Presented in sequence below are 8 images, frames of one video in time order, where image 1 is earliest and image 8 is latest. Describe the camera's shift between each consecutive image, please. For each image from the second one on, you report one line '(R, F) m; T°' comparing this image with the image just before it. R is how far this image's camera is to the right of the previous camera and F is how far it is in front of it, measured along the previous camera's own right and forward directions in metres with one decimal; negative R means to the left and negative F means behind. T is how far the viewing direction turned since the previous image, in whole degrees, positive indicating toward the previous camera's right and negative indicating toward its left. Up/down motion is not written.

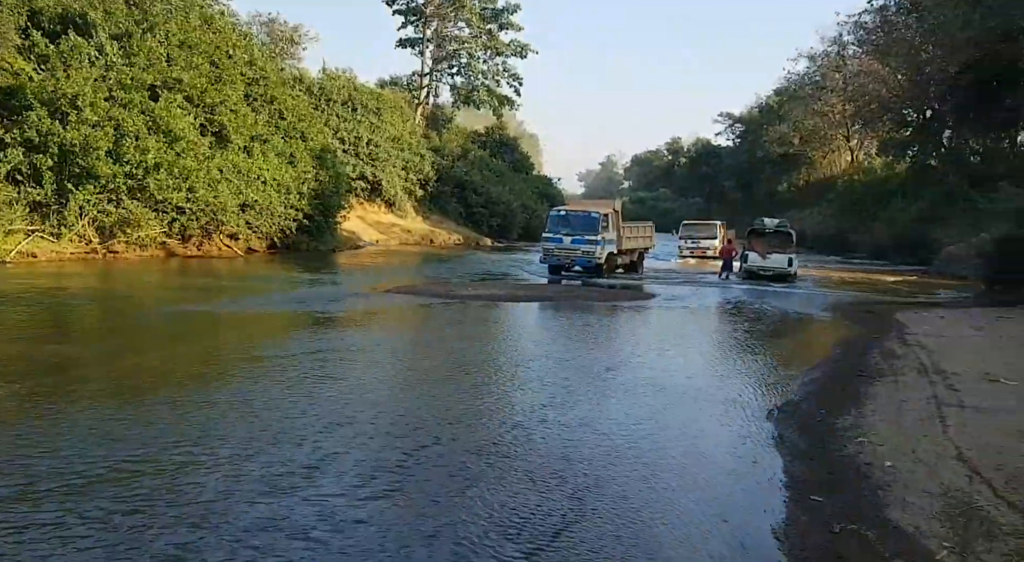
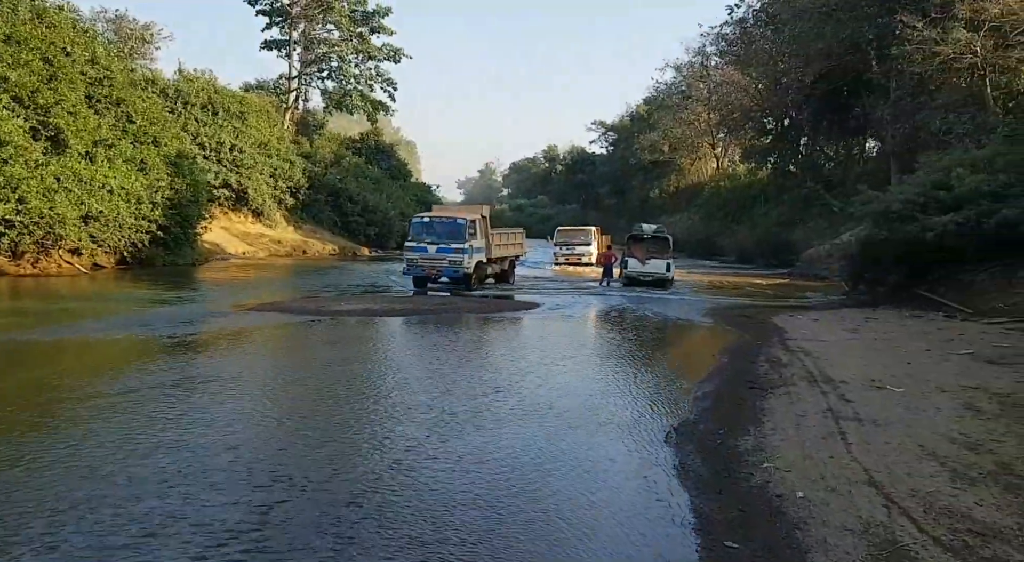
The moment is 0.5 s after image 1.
(+0.1, +0.8) m; +8°
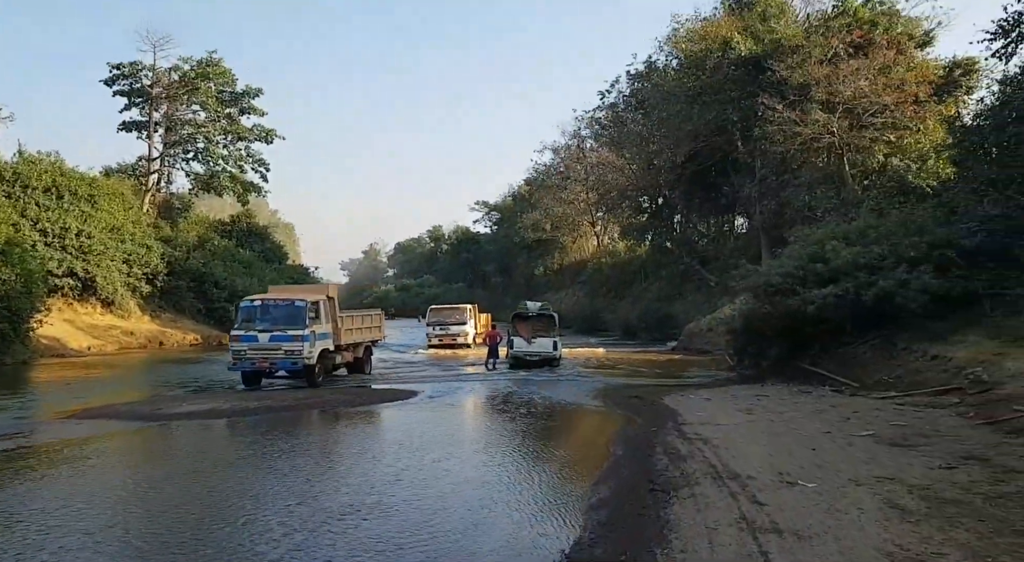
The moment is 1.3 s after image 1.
(+0.2, +1.3) m; +7°
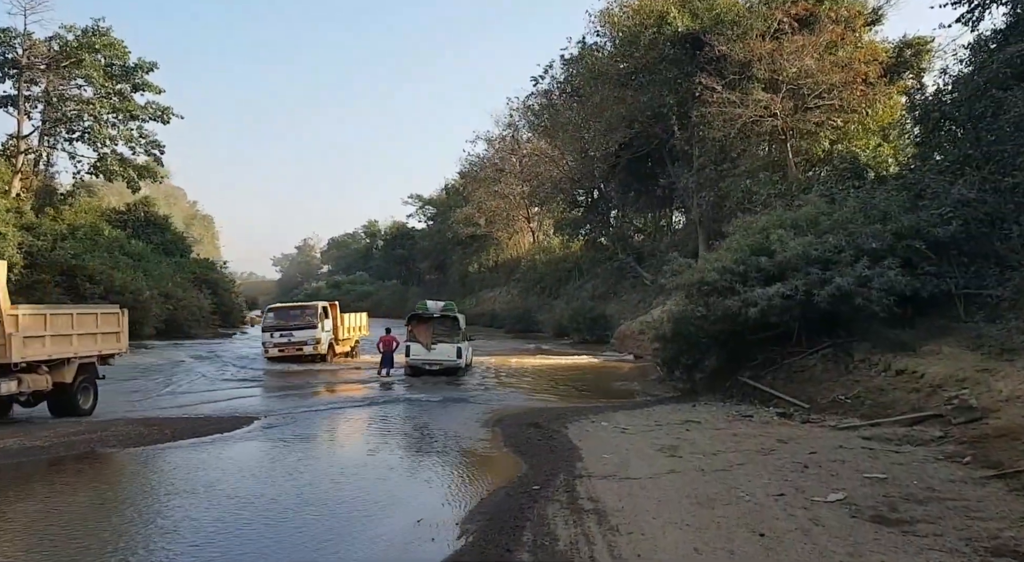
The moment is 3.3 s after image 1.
(+1.3, +4.0) m; +4°
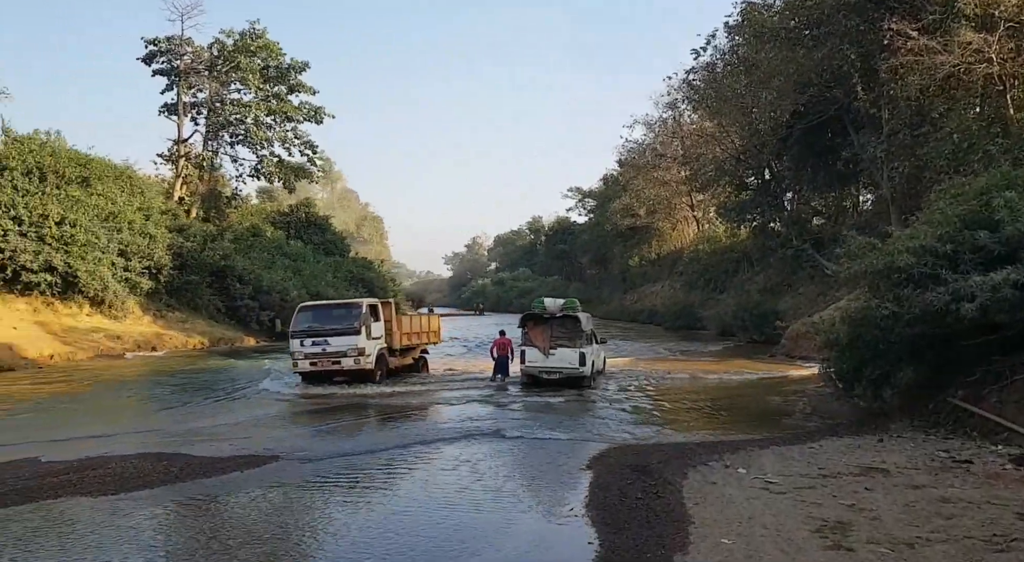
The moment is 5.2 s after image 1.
(+0.9, +4.0) m; -11°
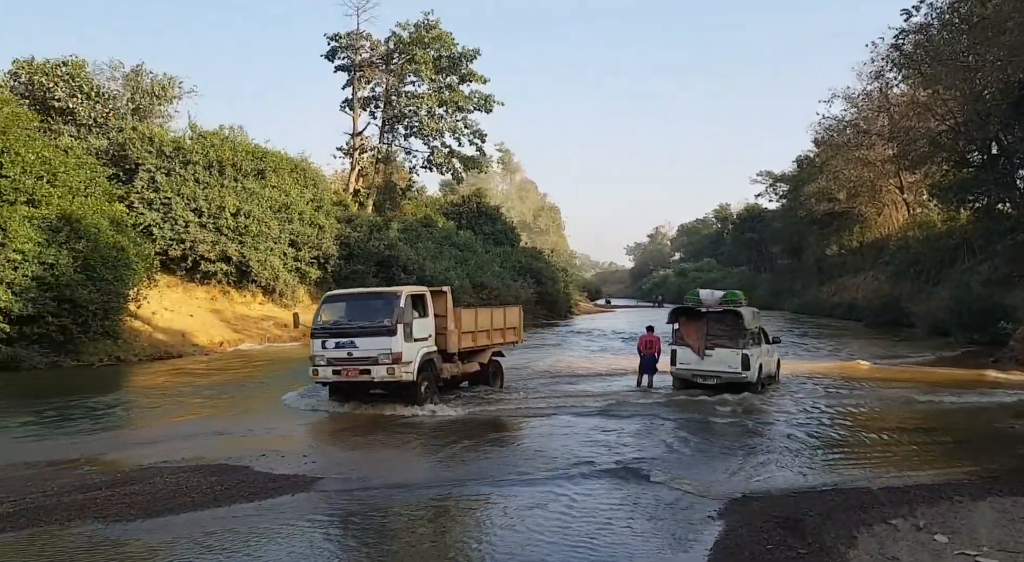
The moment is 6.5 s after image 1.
(+0.9, +2.8) m; -12°
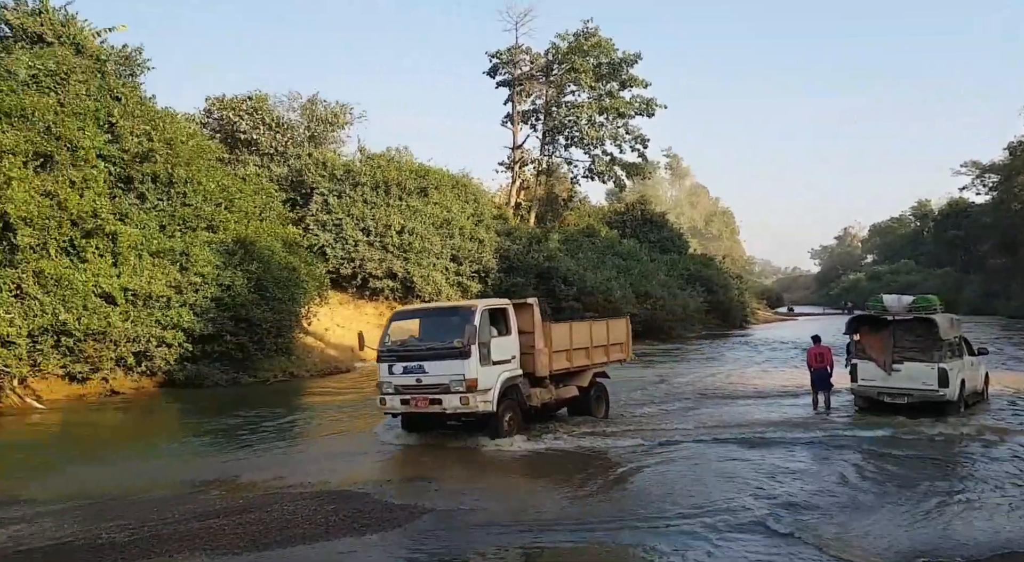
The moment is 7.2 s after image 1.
(+0.7, +1.3) m; -12°
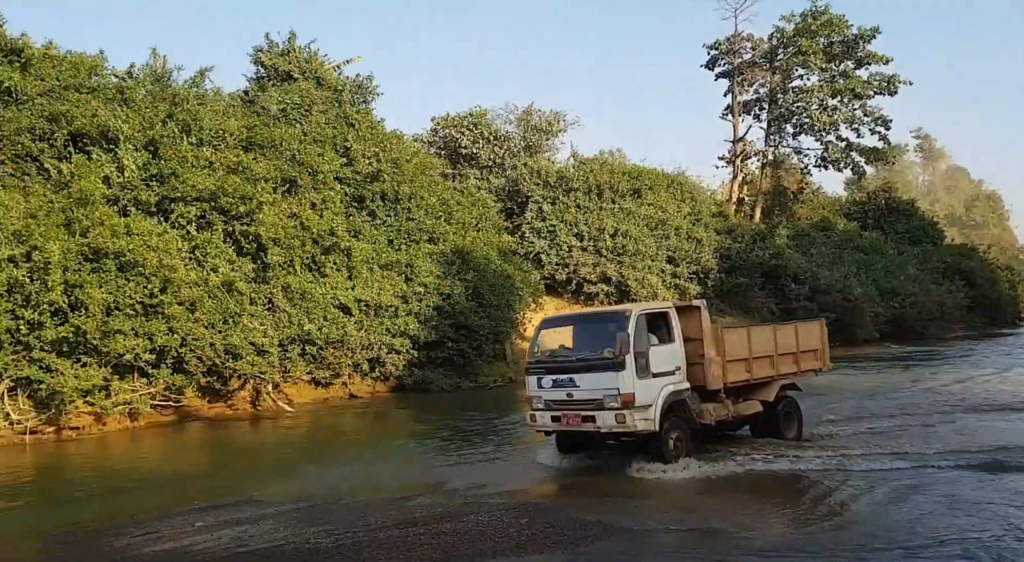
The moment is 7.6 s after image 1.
(+0.6, +0.6) m; -15°
